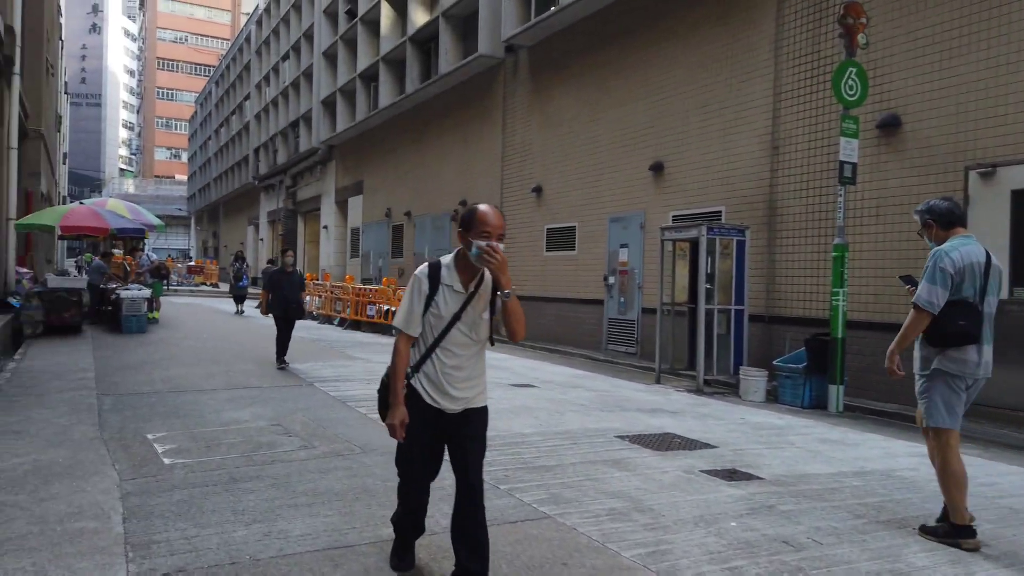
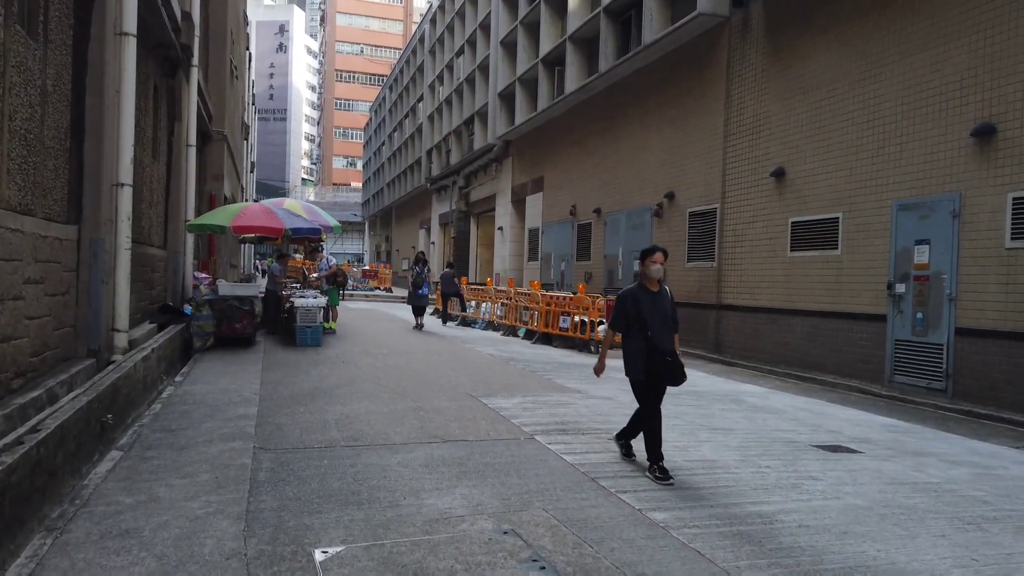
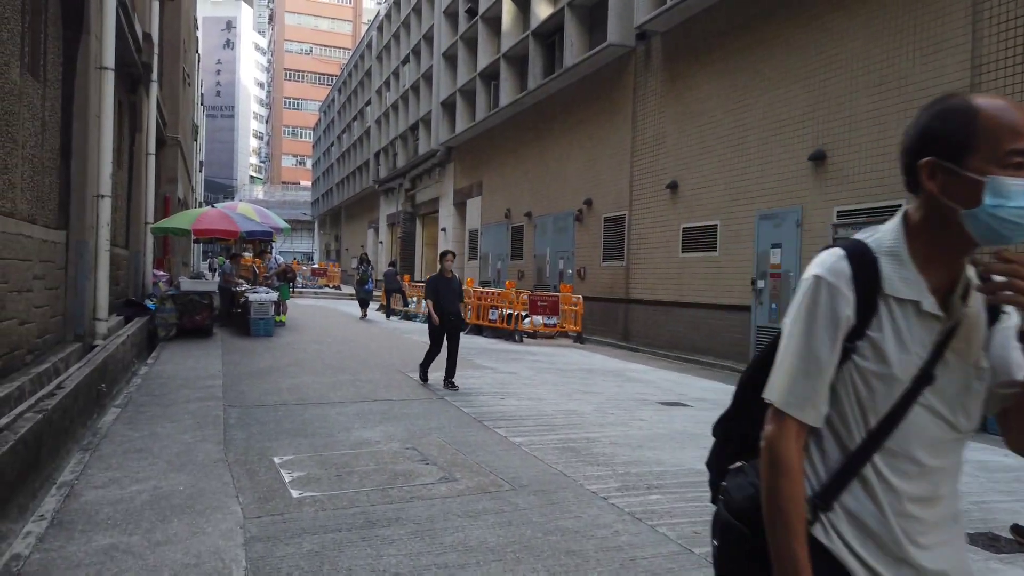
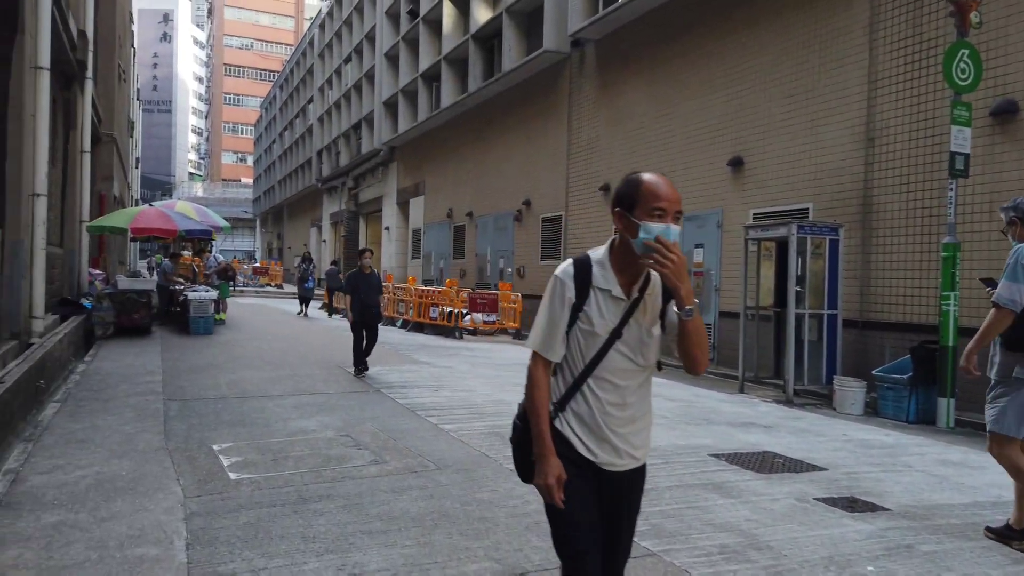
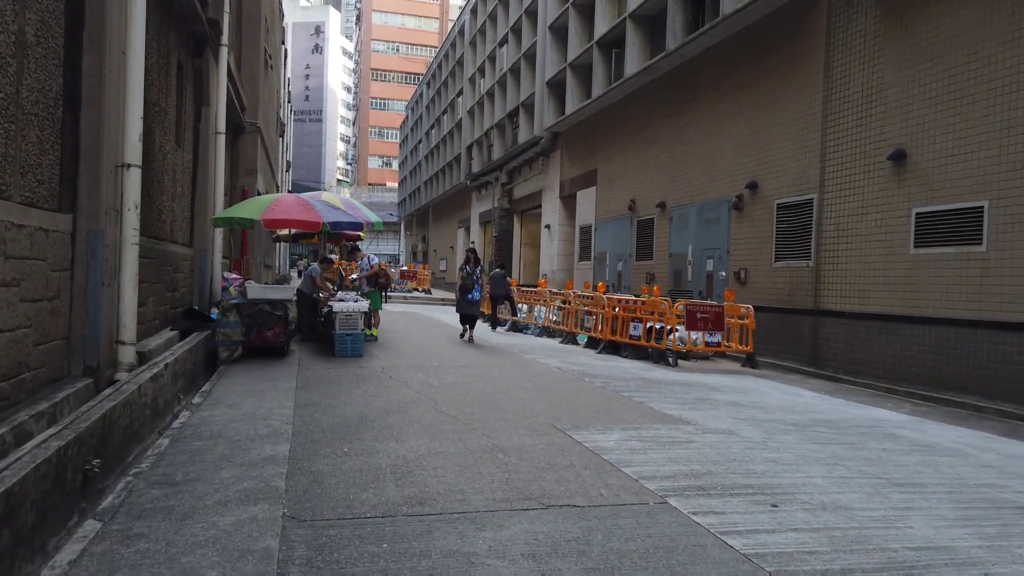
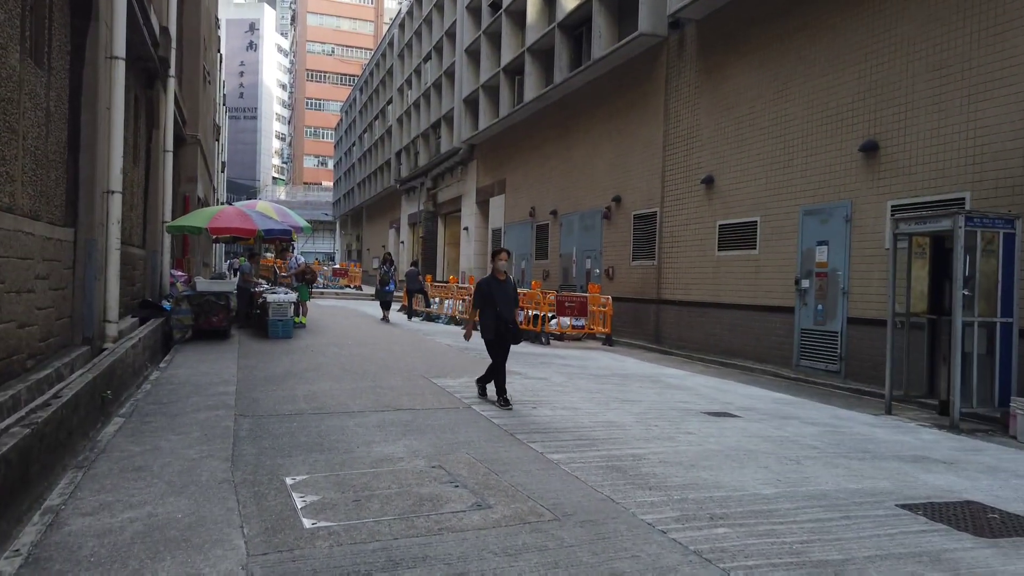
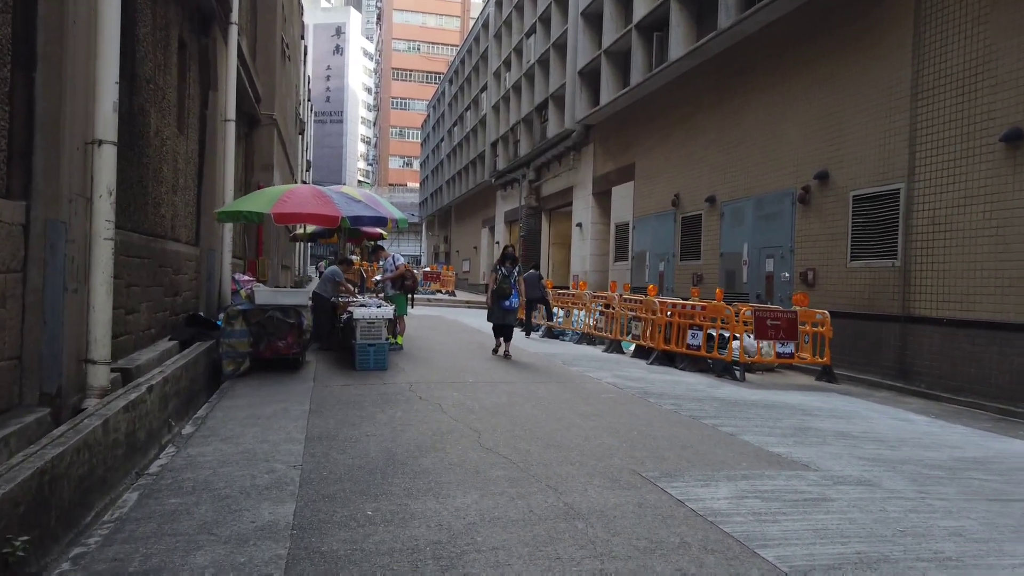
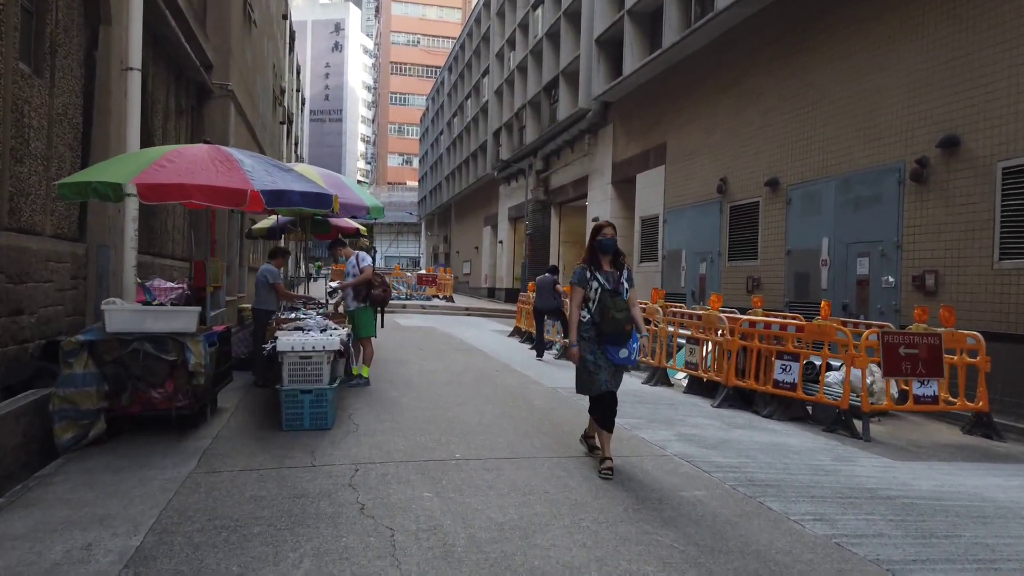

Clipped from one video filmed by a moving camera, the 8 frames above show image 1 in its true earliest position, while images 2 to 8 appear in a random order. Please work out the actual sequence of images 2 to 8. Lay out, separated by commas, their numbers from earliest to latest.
4, 3, 6, 2, 5, 7, 8
